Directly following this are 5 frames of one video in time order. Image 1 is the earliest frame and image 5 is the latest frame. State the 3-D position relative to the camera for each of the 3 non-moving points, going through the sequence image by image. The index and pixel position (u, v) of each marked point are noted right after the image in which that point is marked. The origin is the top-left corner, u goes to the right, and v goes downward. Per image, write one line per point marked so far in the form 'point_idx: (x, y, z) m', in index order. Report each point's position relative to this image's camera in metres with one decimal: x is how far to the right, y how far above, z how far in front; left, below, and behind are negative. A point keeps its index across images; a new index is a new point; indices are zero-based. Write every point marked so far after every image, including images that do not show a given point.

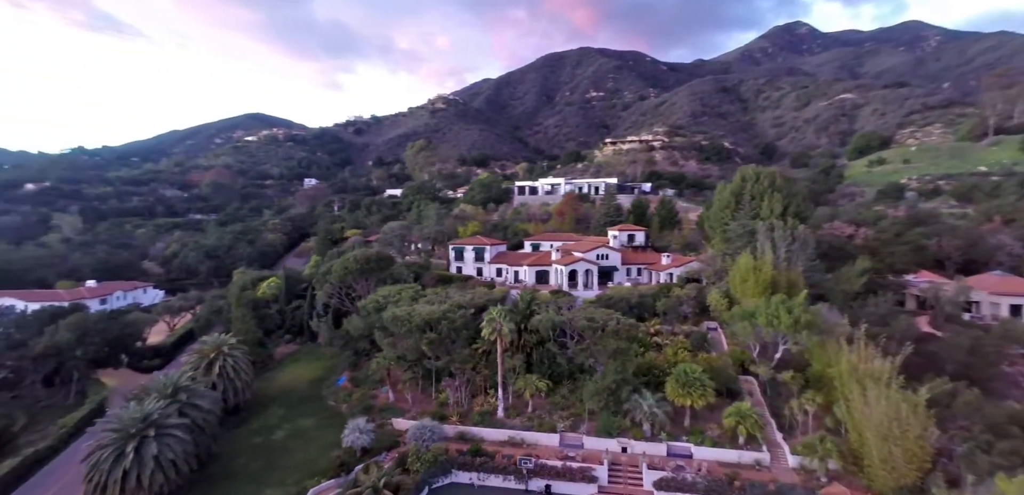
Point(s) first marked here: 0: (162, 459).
0: (-13.3, -7.9, +18.9) m
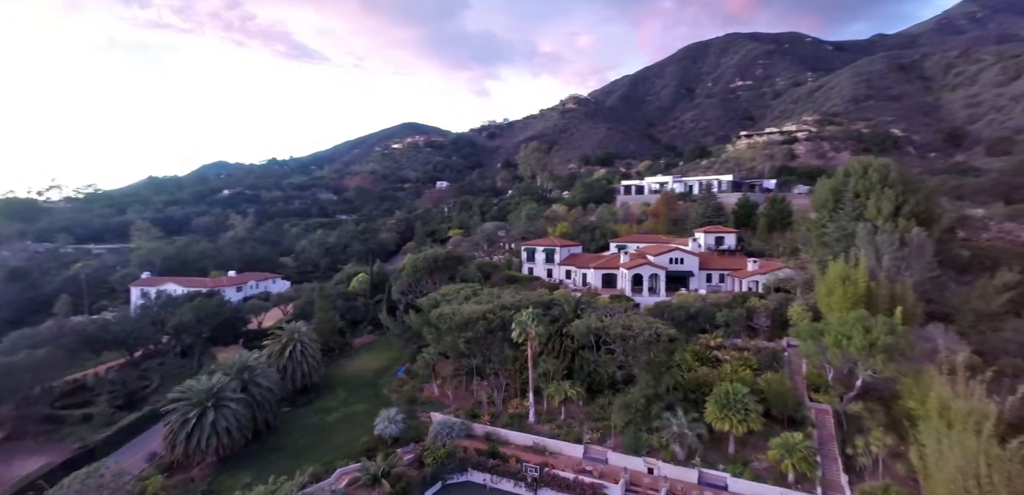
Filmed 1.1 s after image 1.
0: (-13.0, -7.9, +22.2) m
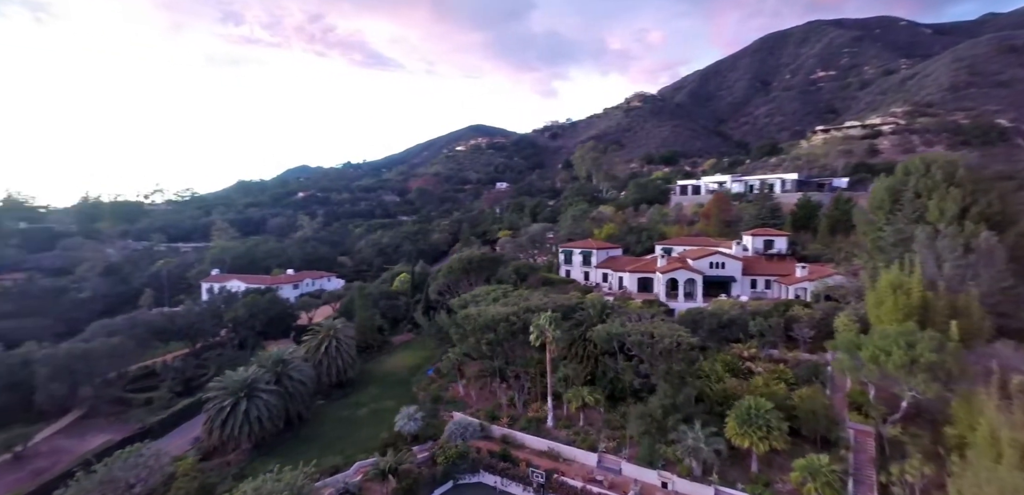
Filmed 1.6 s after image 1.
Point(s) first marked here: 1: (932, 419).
0: (-12.4, -7.9, +23.8) m
1: (+16.3, -6.6, +19.8) m
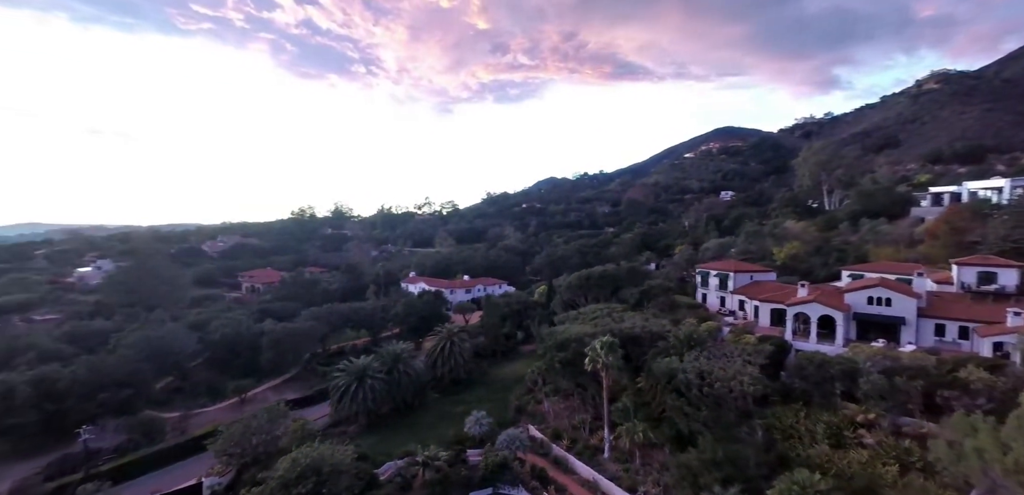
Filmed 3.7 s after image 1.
0: (-8.9, -8.5, +29.3) m
1: (+14.9, -7.9, +12.7) m
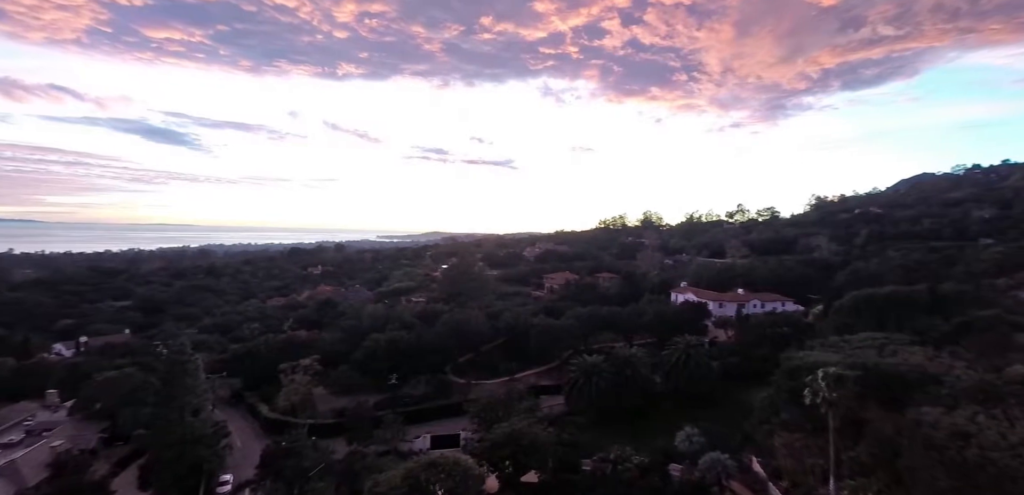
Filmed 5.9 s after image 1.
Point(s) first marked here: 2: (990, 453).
0: (+4.5, -9.0, +31.7) m
1: (+14.6, -8.4, +4.5) m
2: (+14.0, -6.0, +14.7) m
